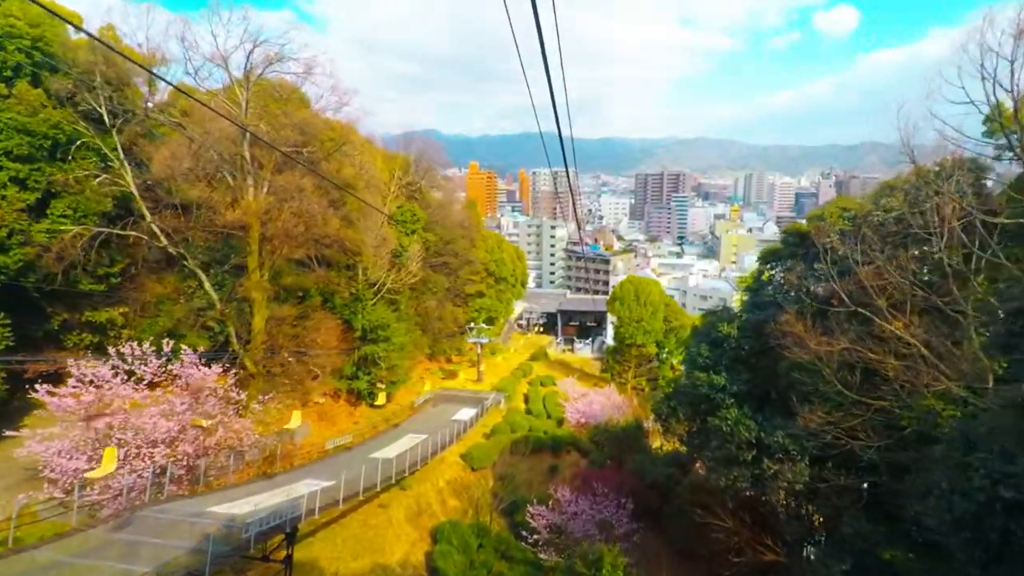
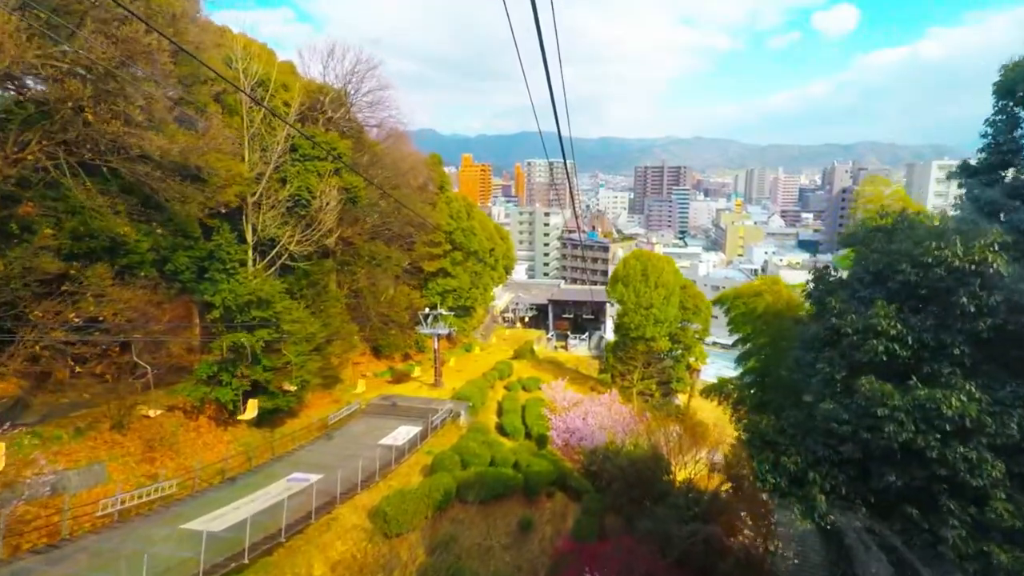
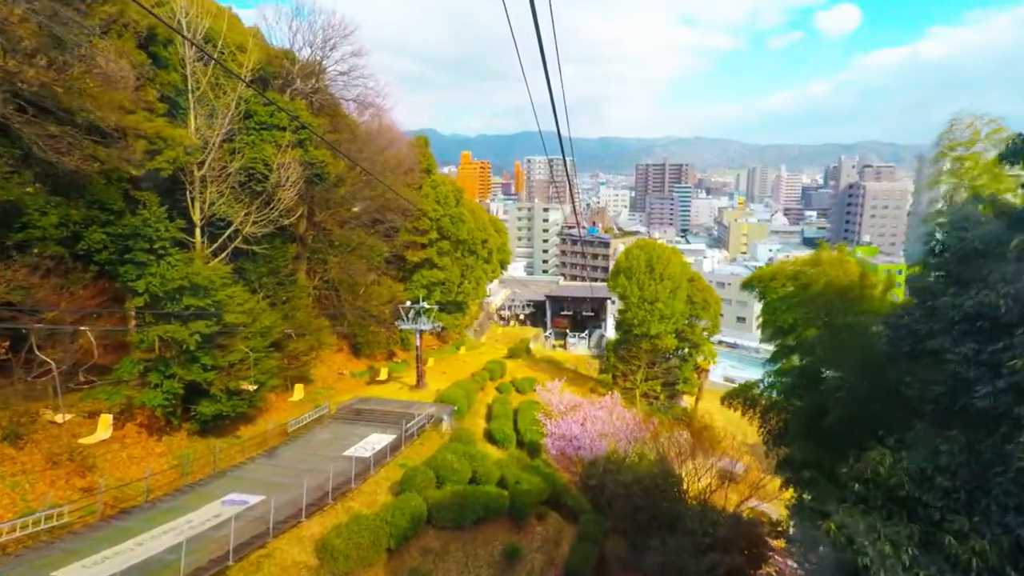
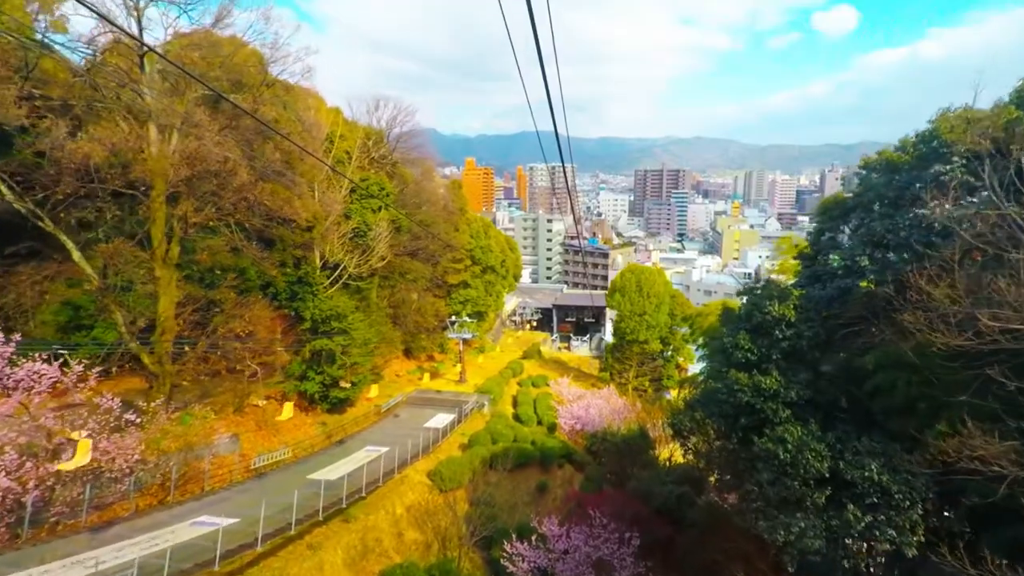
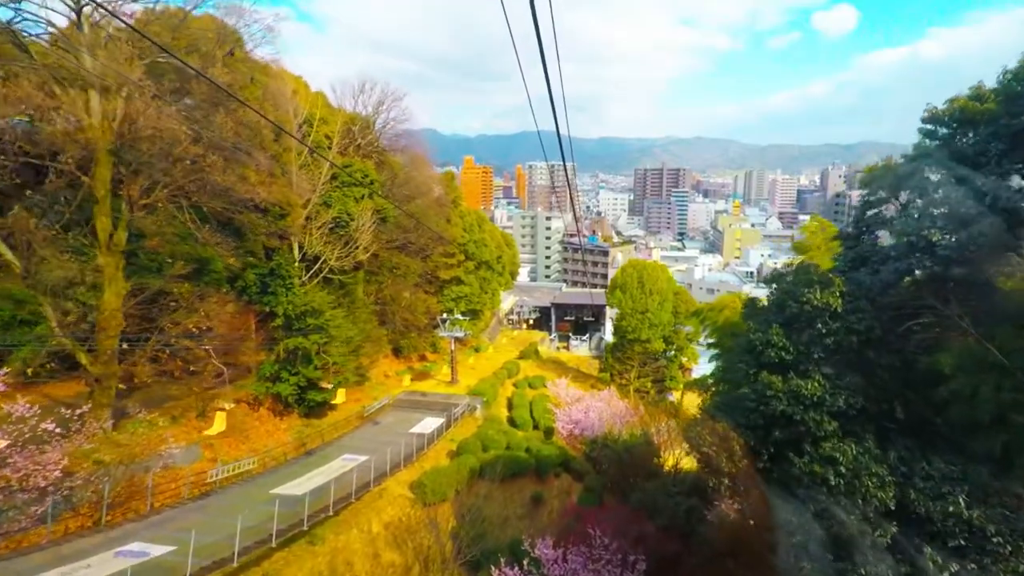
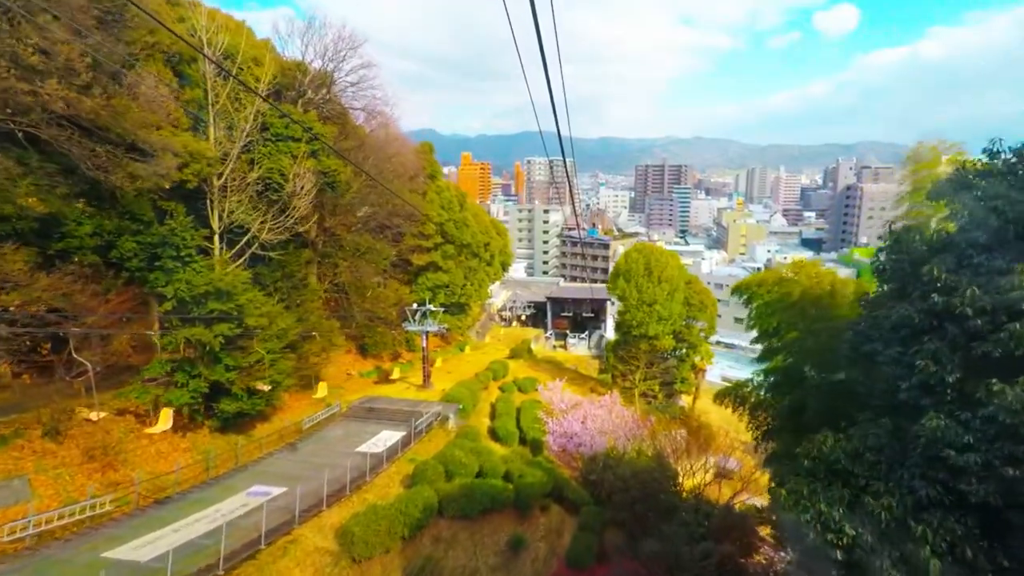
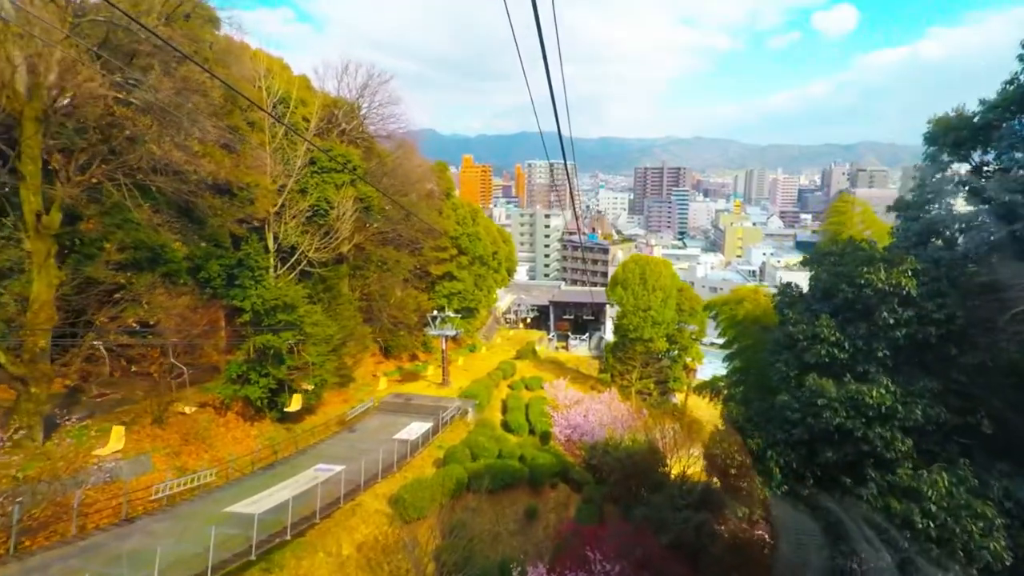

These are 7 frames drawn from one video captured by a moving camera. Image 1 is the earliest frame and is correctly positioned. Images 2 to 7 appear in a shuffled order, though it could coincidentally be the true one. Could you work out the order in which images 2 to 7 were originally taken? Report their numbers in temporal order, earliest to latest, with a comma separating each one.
4, 5, 7, 2, 6, 3
